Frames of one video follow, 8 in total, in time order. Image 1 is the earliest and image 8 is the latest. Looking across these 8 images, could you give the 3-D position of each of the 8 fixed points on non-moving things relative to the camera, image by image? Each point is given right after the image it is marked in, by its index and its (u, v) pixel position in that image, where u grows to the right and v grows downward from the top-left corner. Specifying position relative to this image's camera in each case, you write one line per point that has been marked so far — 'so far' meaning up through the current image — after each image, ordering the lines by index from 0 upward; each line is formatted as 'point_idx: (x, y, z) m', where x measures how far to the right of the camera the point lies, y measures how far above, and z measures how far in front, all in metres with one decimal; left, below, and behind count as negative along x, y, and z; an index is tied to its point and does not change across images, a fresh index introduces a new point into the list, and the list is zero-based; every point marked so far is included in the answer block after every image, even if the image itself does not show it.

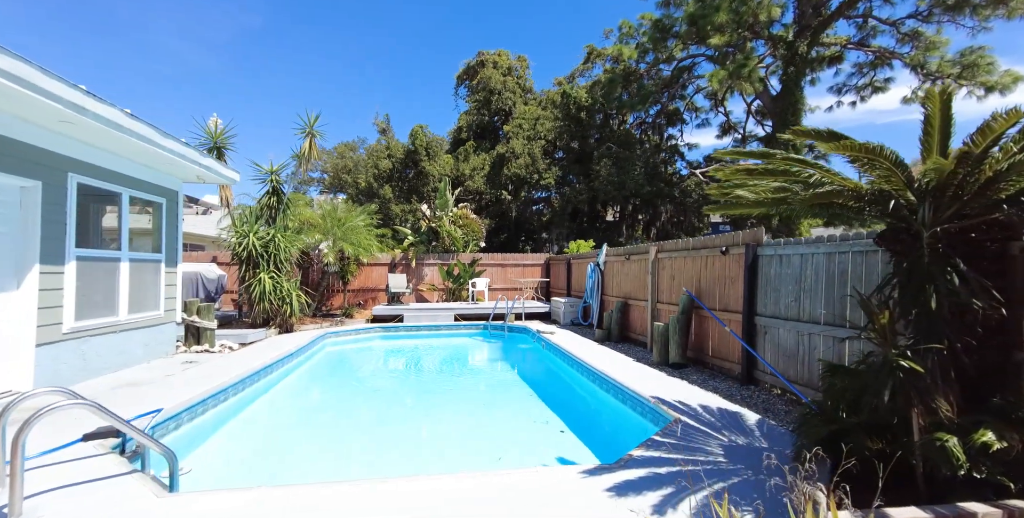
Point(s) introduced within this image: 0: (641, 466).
0: (+0.8, -1.3, +2.7) m
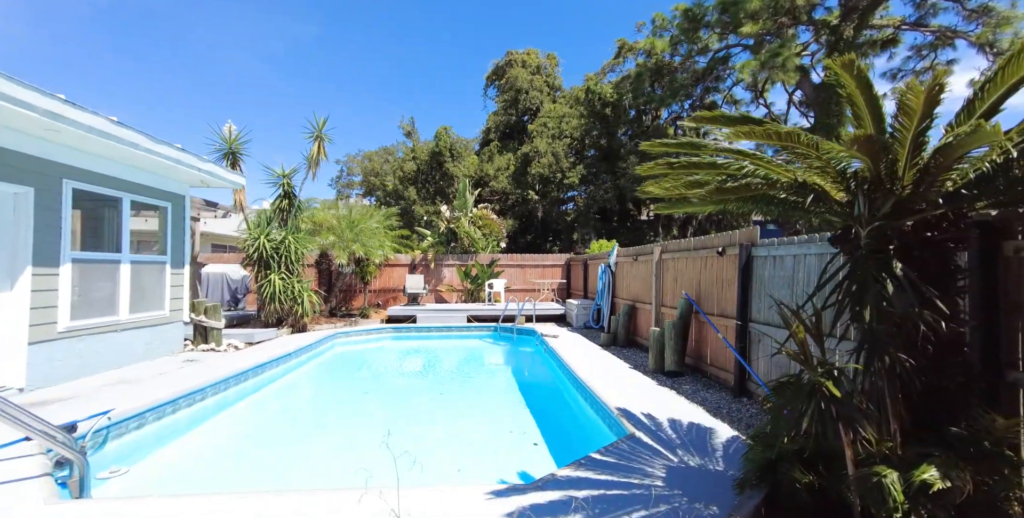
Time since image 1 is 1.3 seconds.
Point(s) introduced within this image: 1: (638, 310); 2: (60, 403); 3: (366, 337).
0: (+0.3, -1.3, +2.5) m
1: (+2.4, -1.0, +8.2) m
2: (-4.3, -1.4, +4.0) m
3: (-3.6, -1.9, +10.5) m
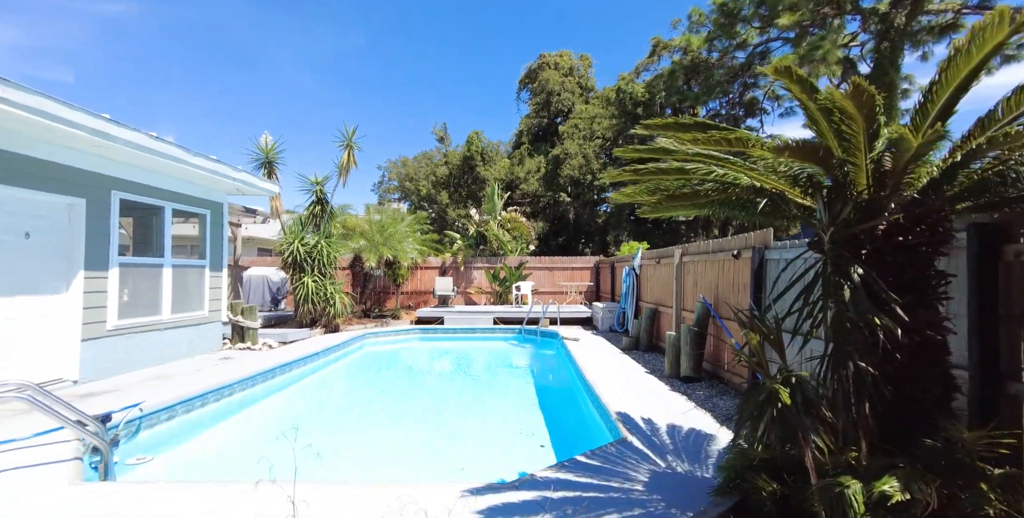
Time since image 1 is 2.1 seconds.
0: (+0.1, -1.3, +2.5) m
1: (+2.8, -1.0, +8.1) m
2: (-4.3, -1.5, +4.4) m
3: (-3.0, -2.0, +10.9) m
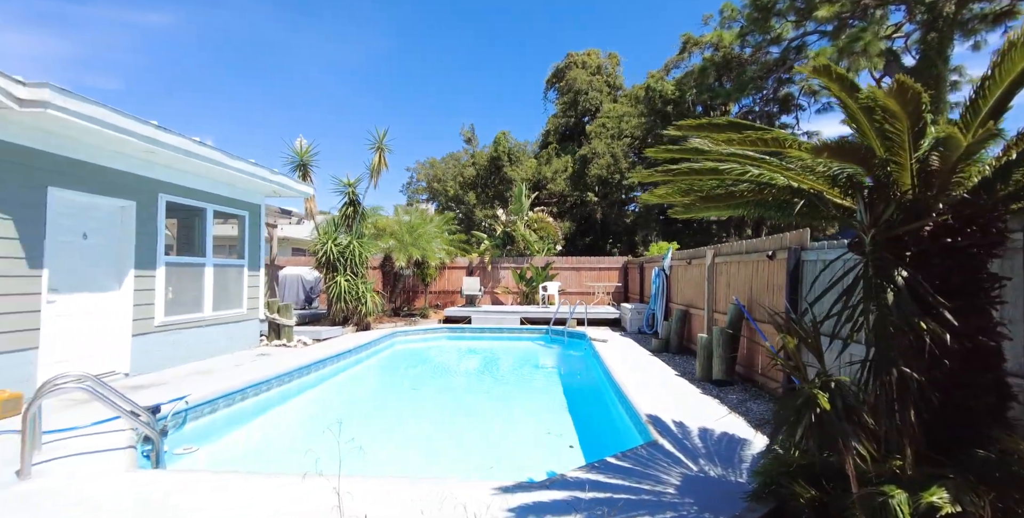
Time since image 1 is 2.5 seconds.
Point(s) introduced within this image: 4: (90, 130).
0: (+0.3, -1.4, +2.5) m
1: (+3.3, -1.0, +7.9) m
2: (-4.0, -1.5, +4.7) m
3: (-2.3, -2.0, +11.1) m
4: (-4.5, +1.4, +4.5) m
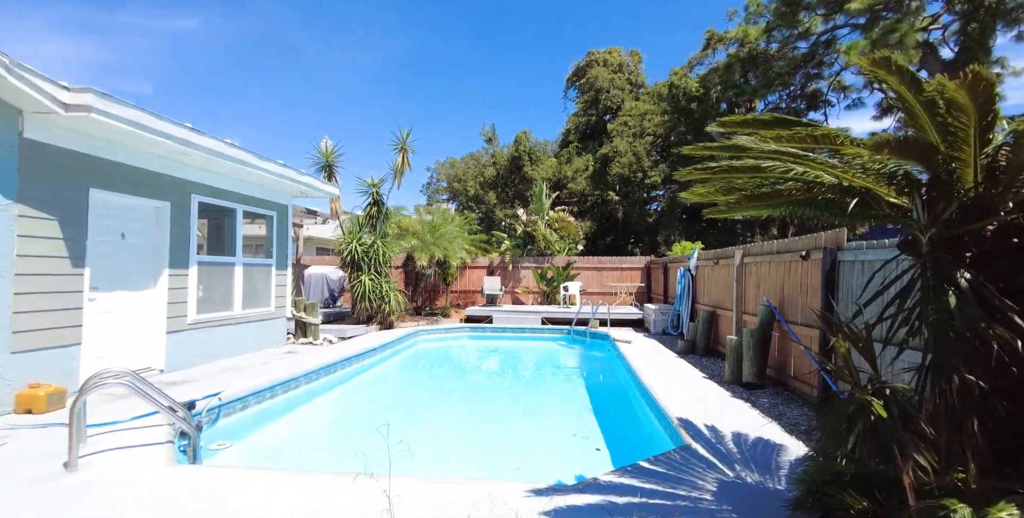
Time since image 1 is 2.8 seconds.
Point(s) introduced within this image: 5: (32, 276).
0: (+0.5, -1.4, +2.5) m
1: (+3.7, -1.0, +7.7) m
2: (-3.7, -1.5, +4.9) m
3: (-1.7, -2.0, +11.1) m
4: (-4.2, +1.4, +4.7) m
5: (-4.8, -0.2, +4.3) m
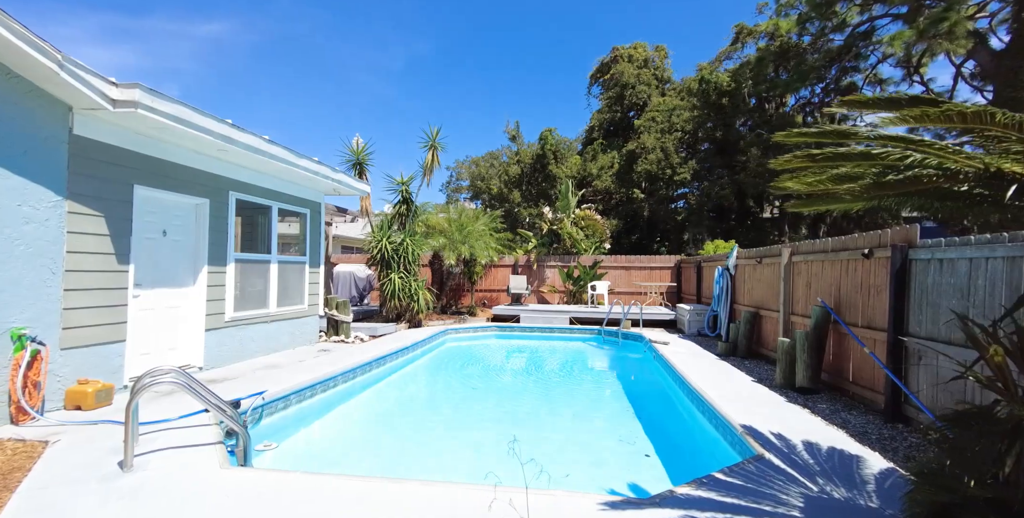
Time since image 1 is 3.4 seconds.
0: (+0.9, -1.3, +2.3) m
1: (+4.3, -1.0, +7.4) m
2: (-3.2, -1.5, +4.8) m
3: (-1.0, -2.0, +11.0) m
4: (-3.7, +1.4, +4.7) m
5: (-4.3, -0.1, +4.3) m
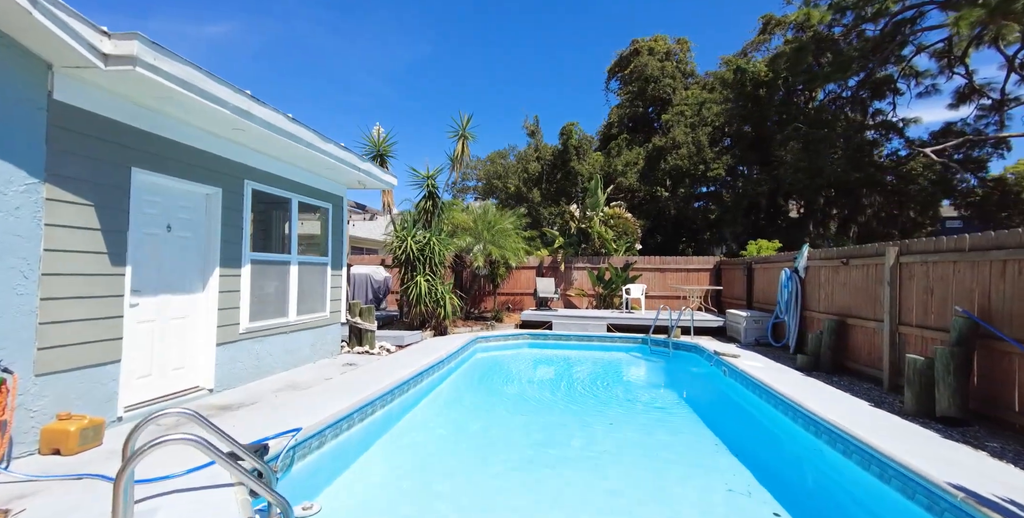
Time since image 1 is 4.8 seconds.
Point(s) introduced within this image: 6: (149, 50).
0: (+1.6, -1.3, +1.4) m
1: (+5.1, -1.0, +6.5) m
2: (-2.5, -1.5, +3.9) m
3: (-0.2, -2.0, +10.1) m
4: (-2.9, +1.4, +3.8) m
5: (-3.6, -0.1, +3.4) m
6: (-2.8, +1.6, +3.3) m
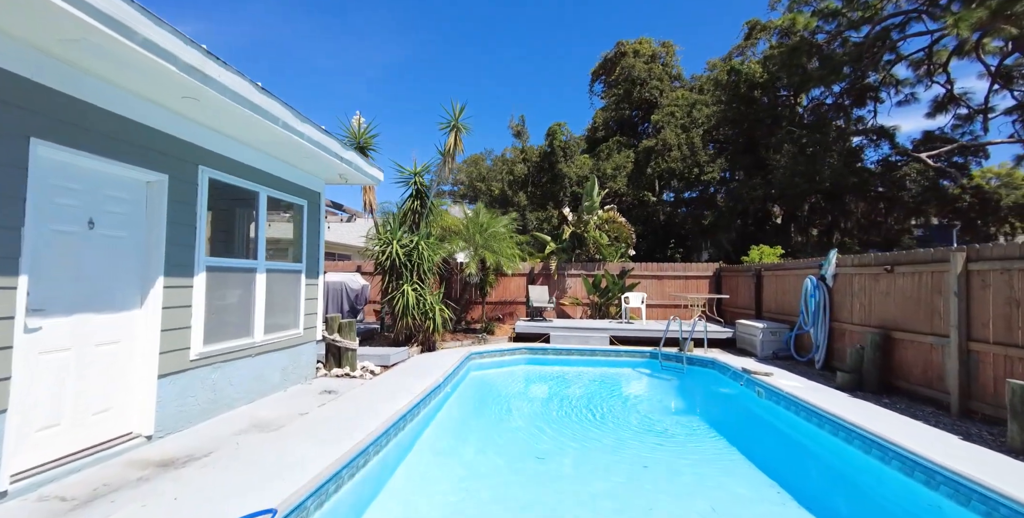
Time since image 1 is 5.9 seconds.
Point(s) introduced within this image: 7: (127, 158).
0: (+2.1, -1.4, +0.5) m
1: (+5.2, -1.1, +5.8) m
2: (-2.1, -1.5, +2.8) m
3: (-0.3, -2.1, +9.1) m
4: (-2.6, +1.4, +2.7) m
5: (-3.2, -0.2, +2.3) m
6: (-2.5, +1.6, +2.3) m
7: (-3.2, +0.8, +3.5) m
